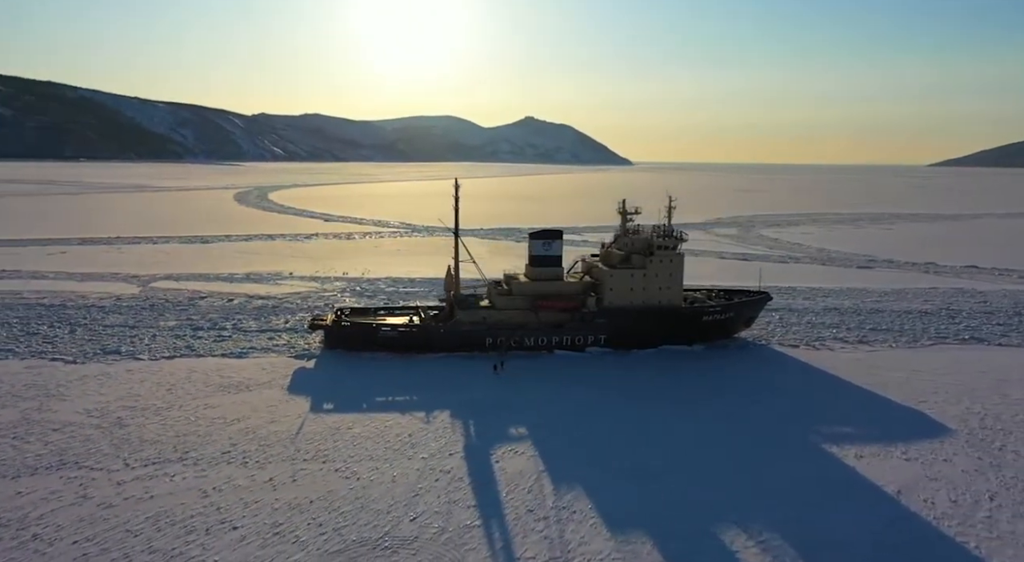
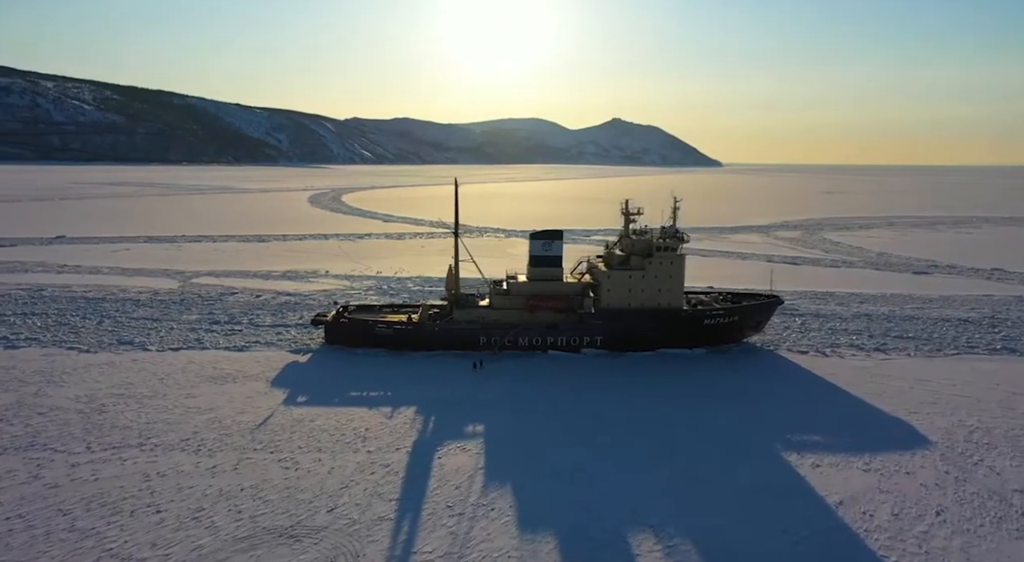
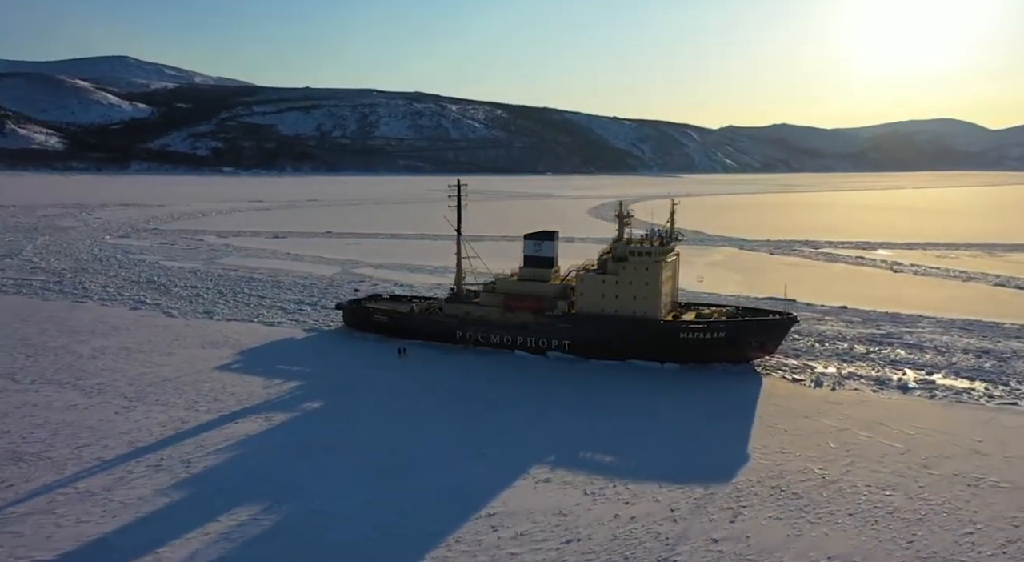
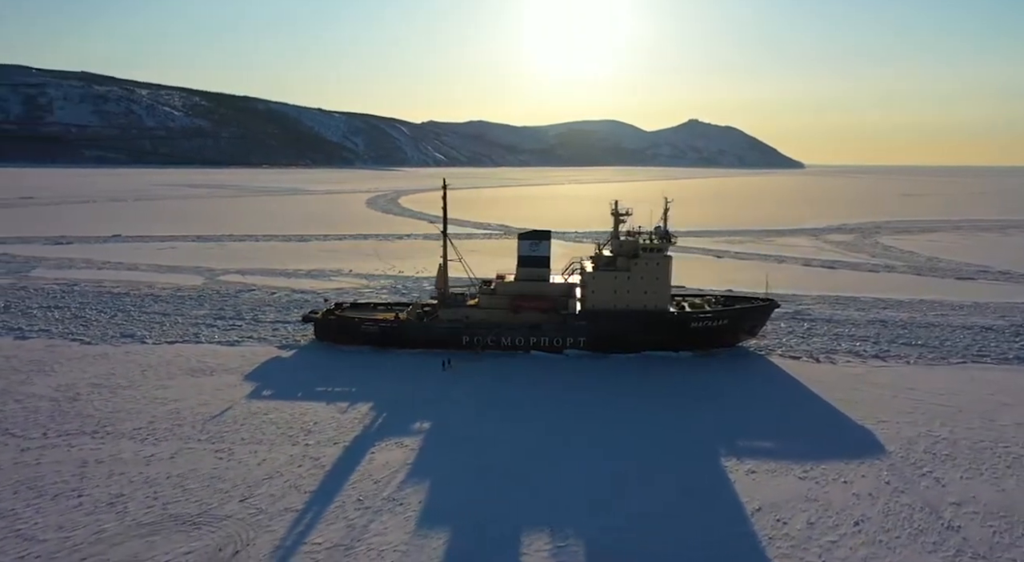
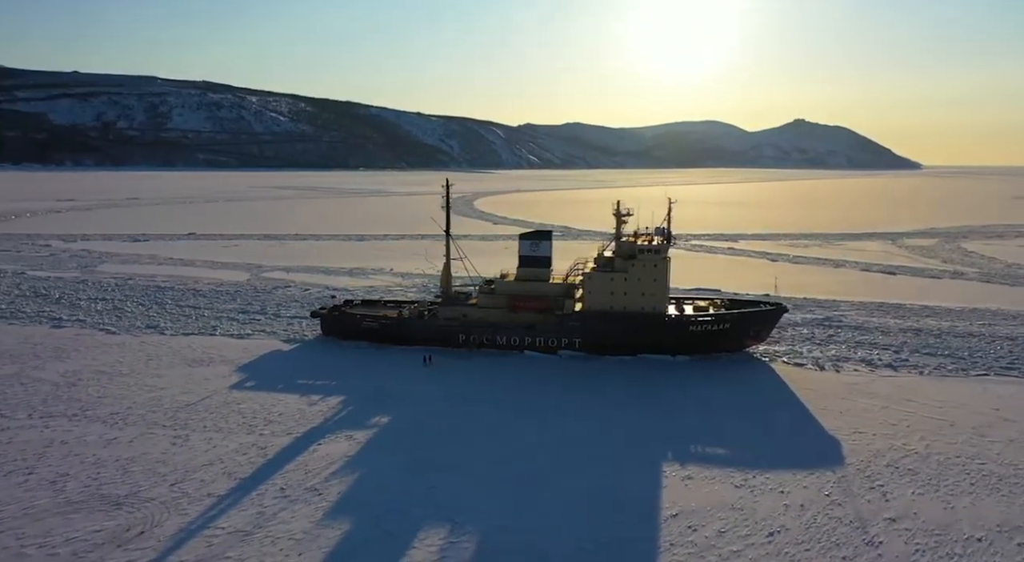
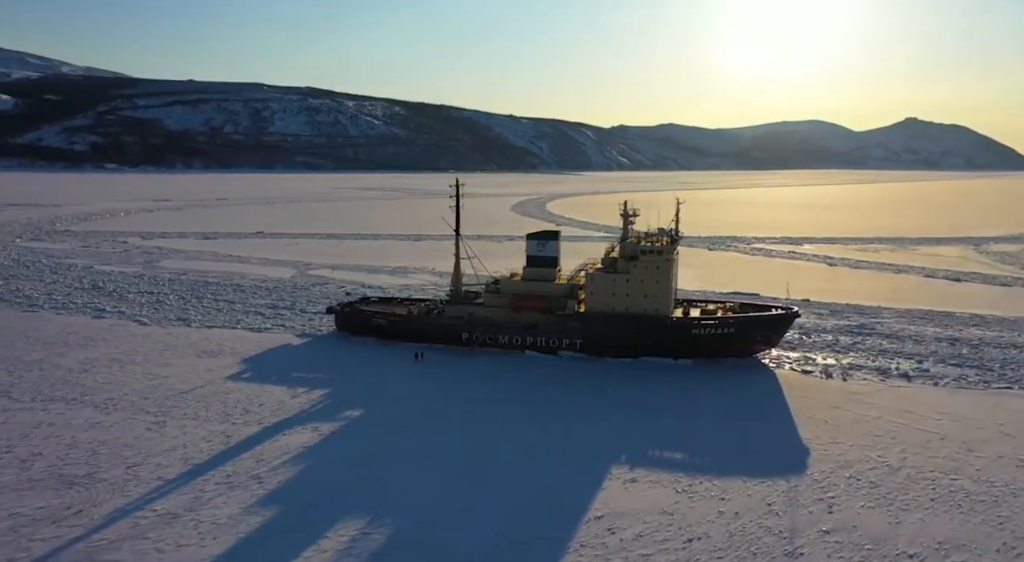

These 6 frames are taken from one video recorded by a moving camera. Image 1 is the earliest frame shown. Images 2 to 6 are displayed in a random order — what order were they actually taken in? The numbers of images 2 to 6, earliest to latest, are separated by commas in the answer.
2, 4, 5, 6, 3
